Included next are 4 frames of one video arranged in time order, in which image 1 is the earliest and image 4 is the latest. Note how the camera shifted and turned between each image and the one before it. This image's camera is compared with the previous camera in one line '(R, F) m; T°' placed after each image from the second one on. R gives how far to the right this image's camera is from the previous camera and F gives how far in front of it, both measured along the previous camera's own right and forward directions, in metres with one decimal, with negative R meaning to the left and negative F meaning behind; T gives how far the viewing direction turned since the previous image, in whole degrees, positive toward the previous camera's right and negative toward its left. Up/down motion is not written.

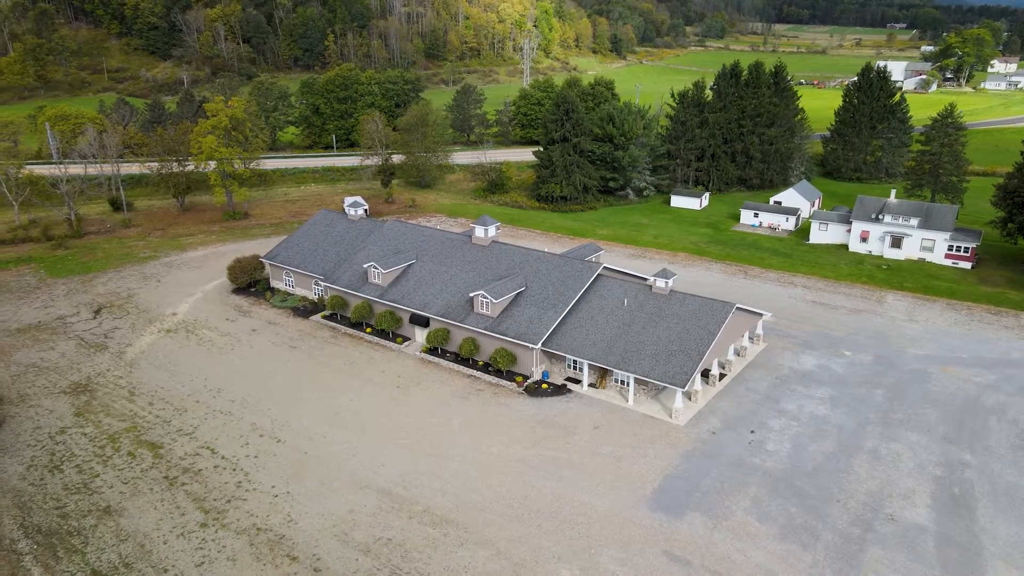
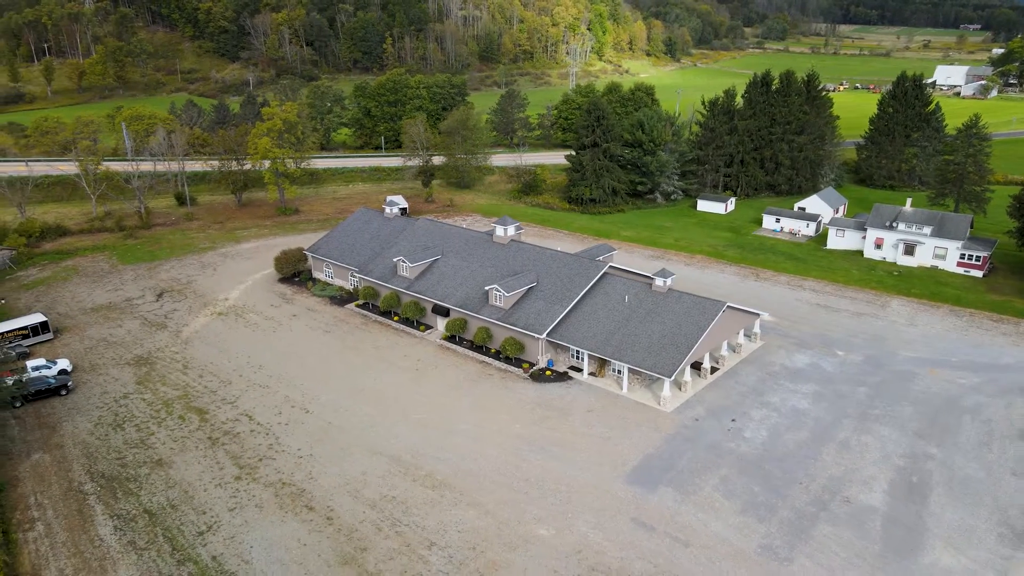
(+2.1, -2.8) m; -4°
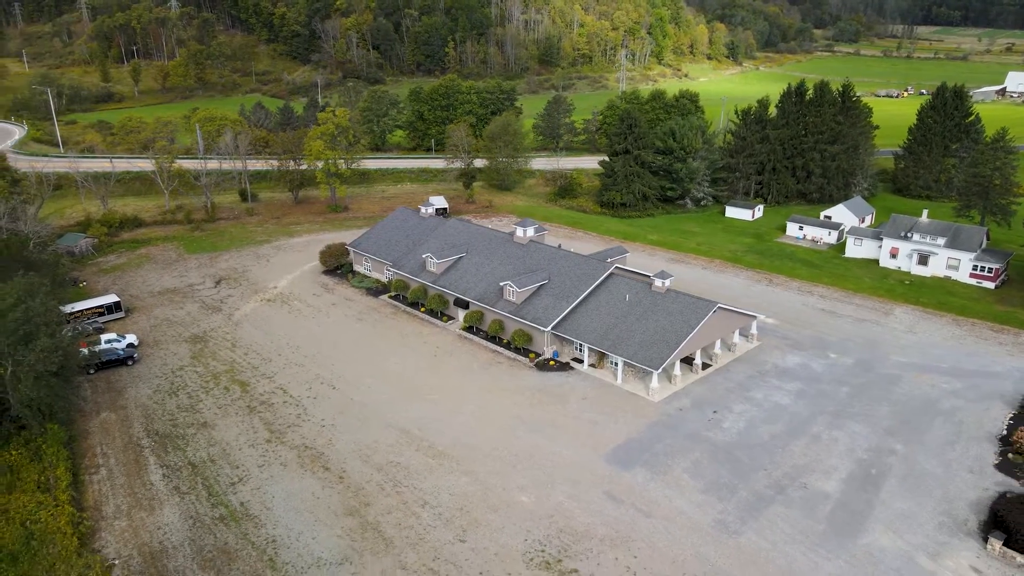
(+2.6, -3.0) m; -5°
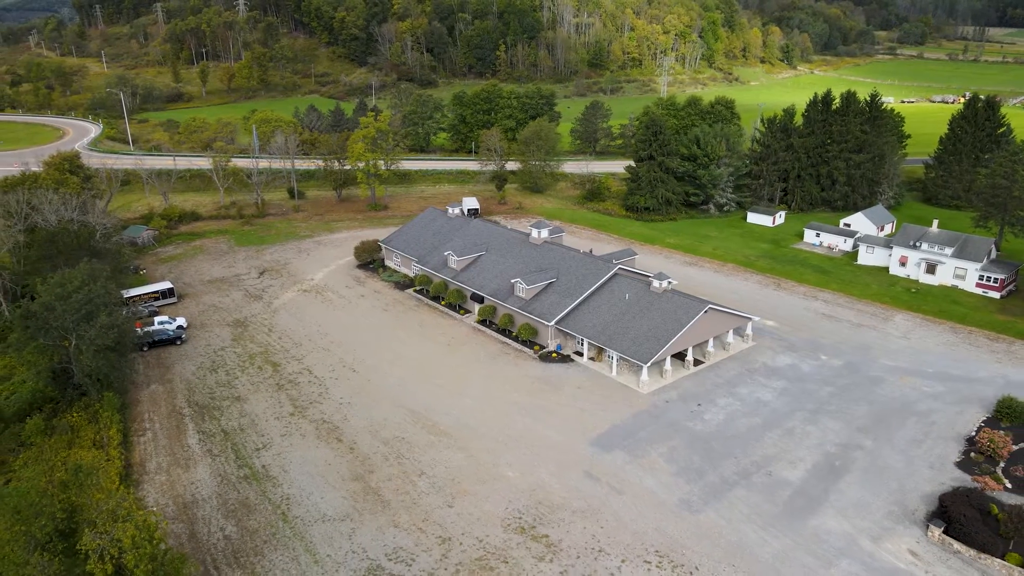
(+2.5, -2.8) m; -4°
